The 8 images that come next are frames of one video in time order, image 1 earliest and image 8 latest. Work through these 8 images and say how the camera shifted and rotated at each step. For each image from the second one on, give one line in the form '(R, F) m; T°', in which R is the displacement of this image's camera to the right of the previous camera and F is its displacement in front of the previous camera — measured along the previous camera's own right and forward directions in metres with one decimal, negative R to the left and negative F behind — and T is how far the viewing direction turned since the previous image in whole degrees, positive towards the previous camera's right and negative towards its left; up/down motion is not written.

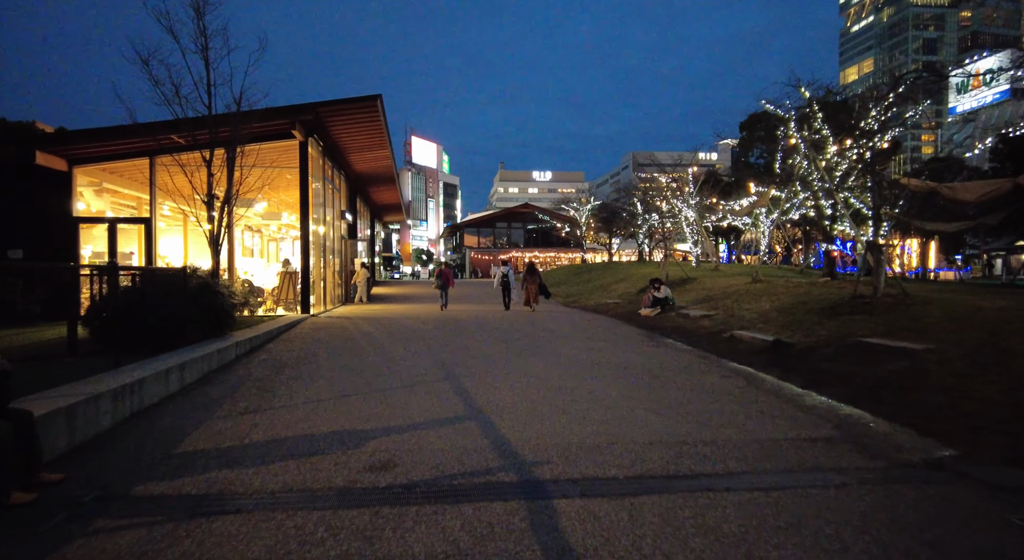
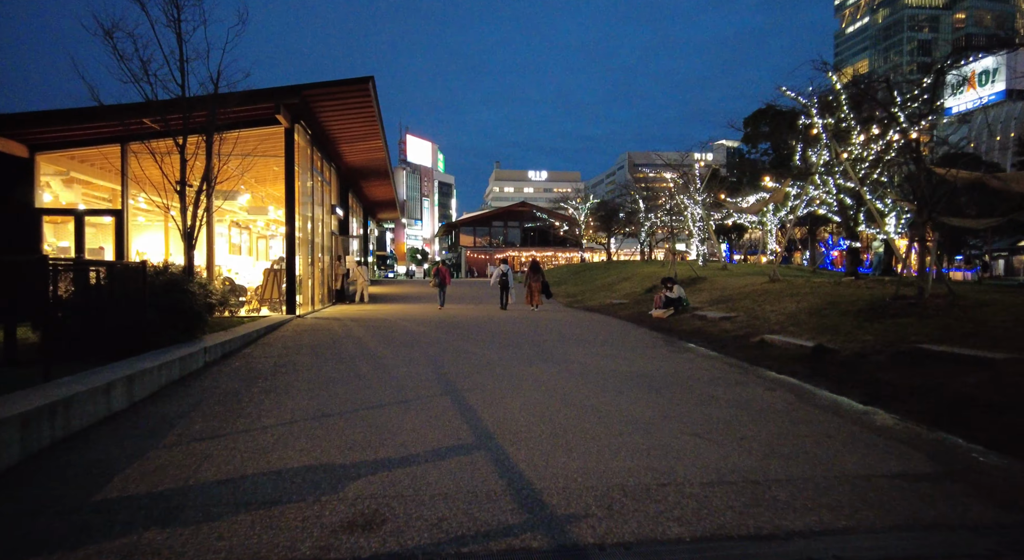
(-0.2, +1.1) m; +1°
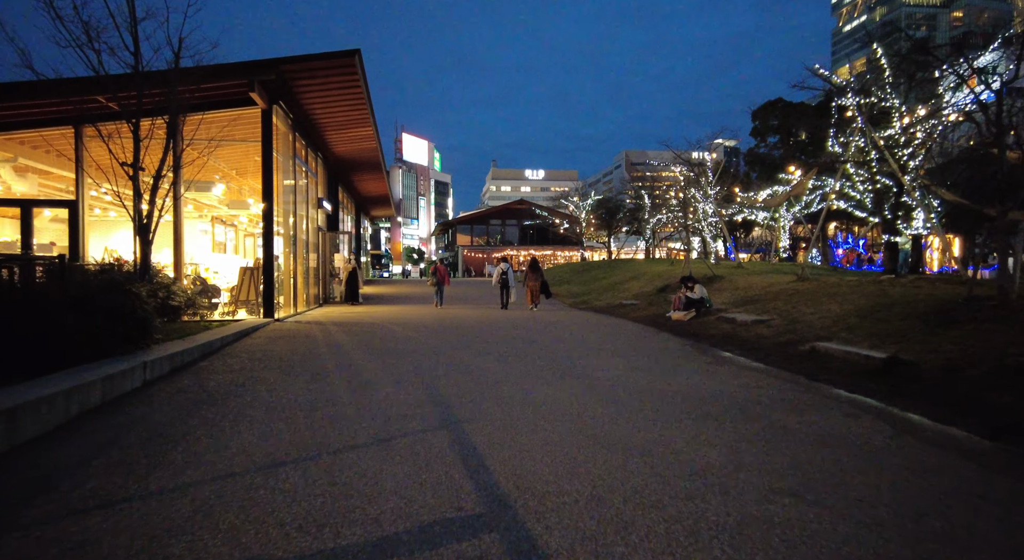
(-0.2, +1.5) m; 0°
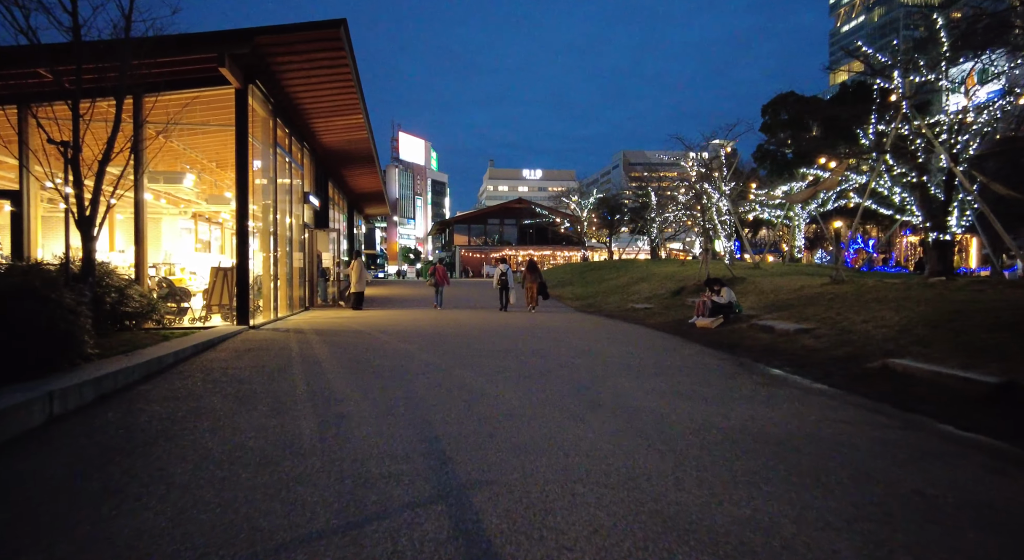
(-0.2, +1.5) m; 0°
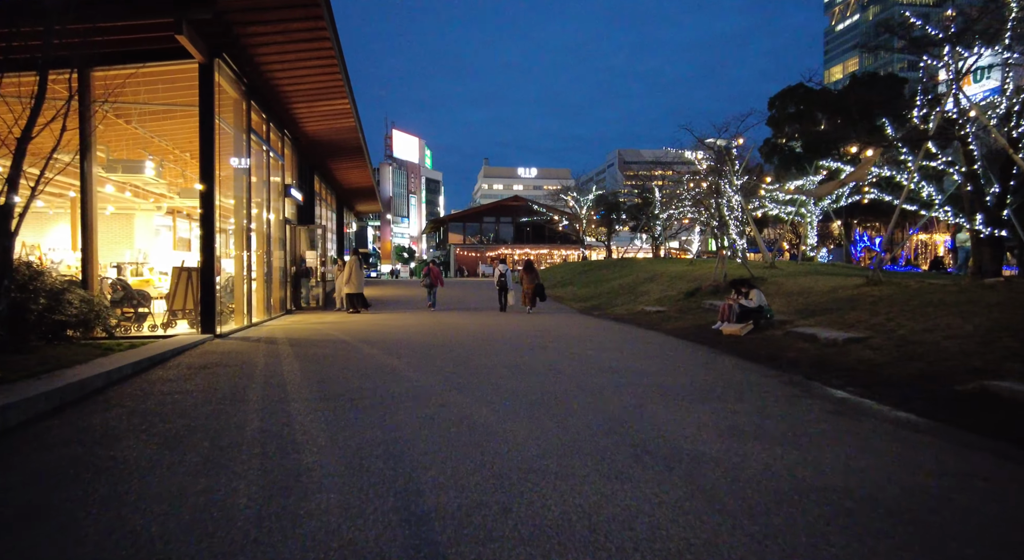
(-0.2, +1.4) m; +1°
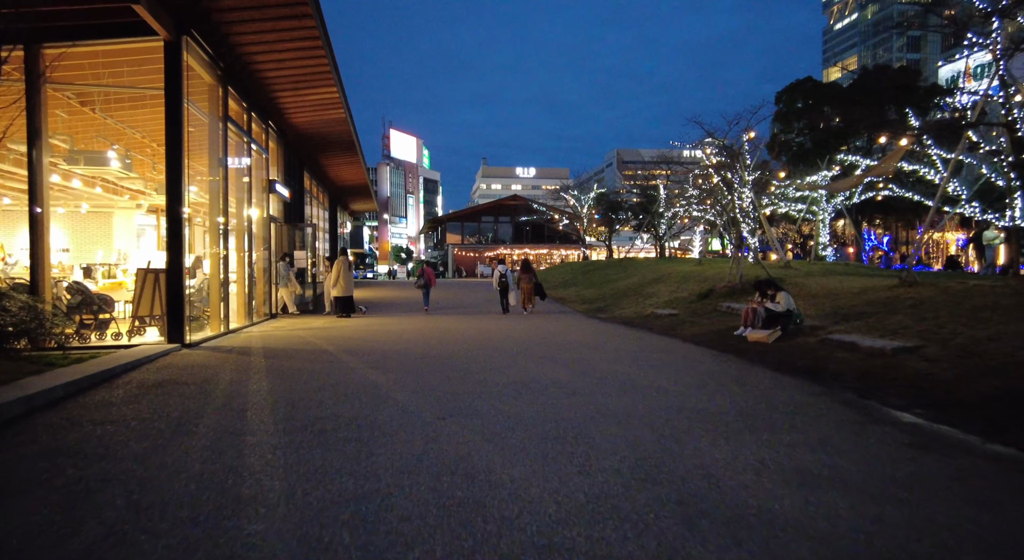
(-0.1, +1.1) m; 0°
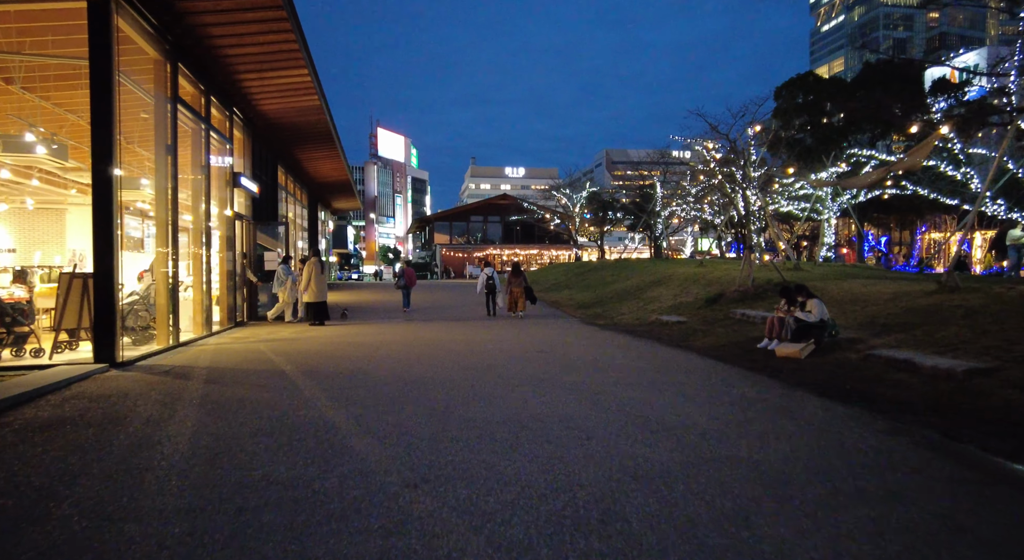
(-0.1, +1.4) m; +1°
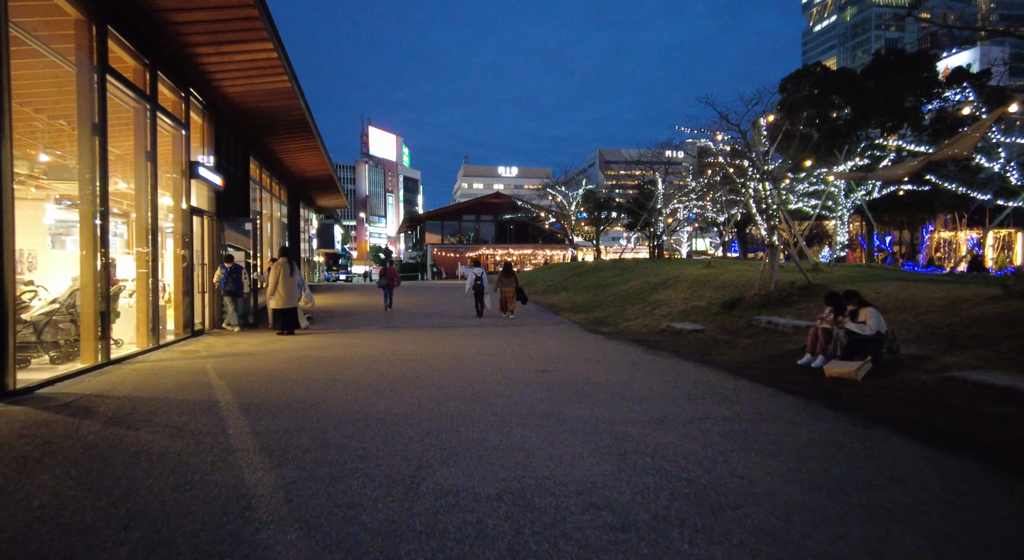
(0.0, +1.6) m; +1°
